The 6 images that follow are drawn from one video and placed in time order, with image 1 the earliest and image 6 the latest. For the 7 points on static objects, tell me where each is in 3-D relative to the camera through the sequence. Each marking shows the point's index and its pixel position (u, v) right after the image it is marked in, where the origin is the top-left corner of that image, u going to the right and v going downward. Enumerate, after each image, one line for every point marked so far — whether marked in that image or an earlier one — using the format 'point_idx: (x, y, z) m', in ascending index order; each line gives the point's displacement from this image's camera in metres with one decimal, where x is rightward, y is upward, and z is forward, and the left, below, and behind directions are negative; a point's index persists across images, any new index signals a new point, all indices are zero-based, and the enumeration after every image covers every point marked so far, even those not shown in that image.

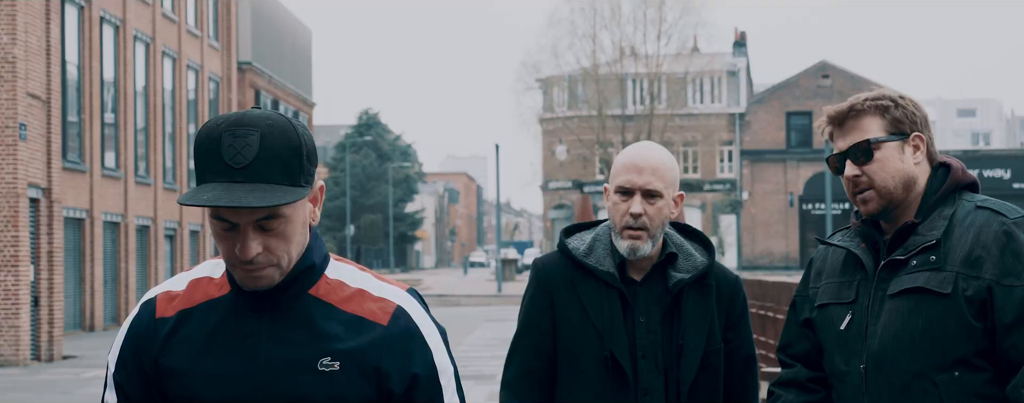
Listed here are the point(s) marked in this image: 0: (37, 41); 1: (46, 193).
0: (-4.7, +1.6, +19.3) m
1: (-4.7, +0.1, +19.9) m
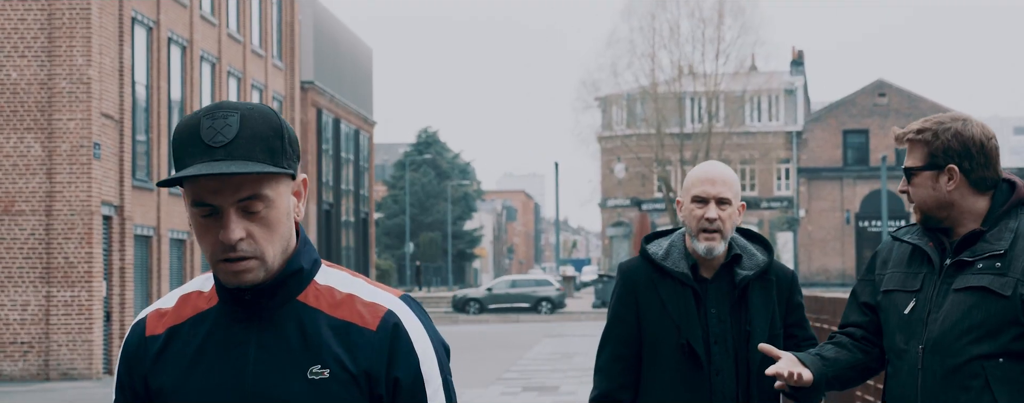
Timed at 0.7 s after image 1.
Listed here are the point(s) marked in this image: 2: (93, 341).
0: (-4.1, +1.4, +19.8) m
1: (-4.1, -0.1, +20.4) m
2: (-4.1, -1.4, +19.2) m
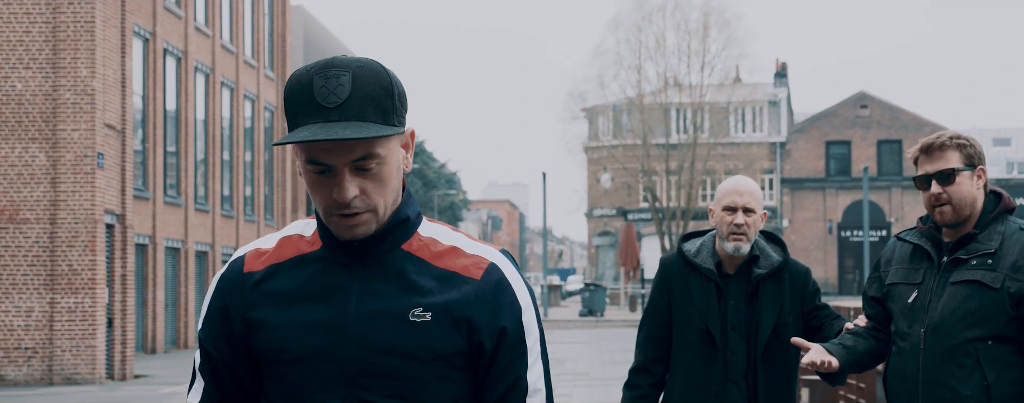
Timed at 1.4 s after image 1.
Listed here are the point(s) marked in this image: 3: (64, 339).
0: (-4.1, +1.3, +20.3) m
1: (-4.1, -0.2, +20.8) m
2: (-4.2, -1.4, +19.6) m
3: (-4.4, -1.4, +19.4) m
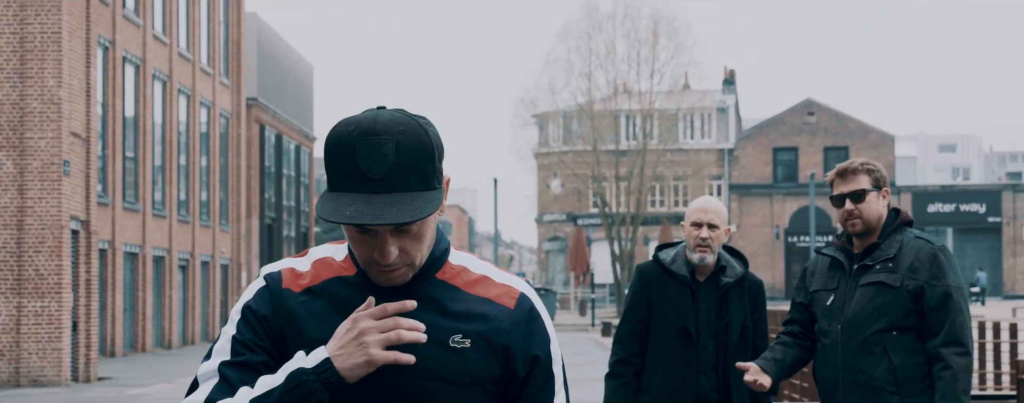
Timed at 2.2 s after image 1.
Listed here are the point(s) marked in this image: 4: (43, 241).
0: (-4.6, +1.2, +20.8) m
1: (-4.6, -0.3, +21.3) m
2: (-4.6, -1.5, +20.1) m
3: (-4.9, -1.4, +19.9) m
4: (-4.7, -0.4, +19.9) m
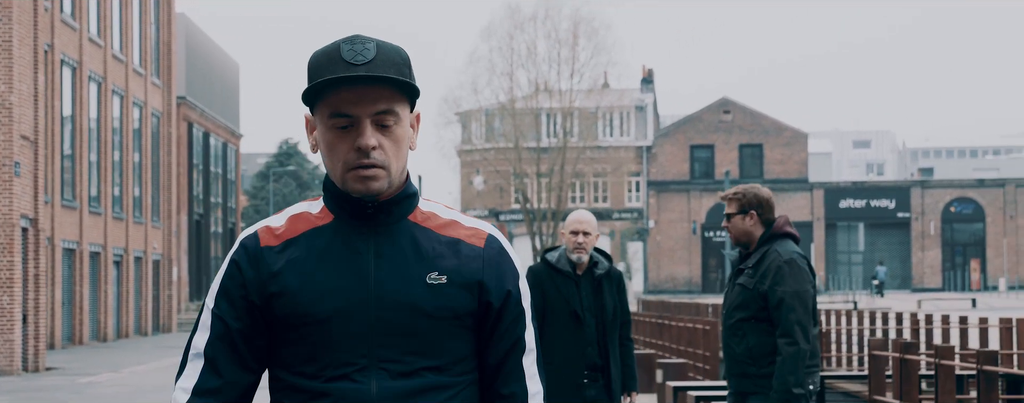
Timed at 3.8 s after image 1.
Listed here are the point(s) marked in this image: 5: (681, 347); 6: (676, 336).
0: (-5.4, +1.3, +21.9) m
1: (-5.5, -0.2, +22.5) m
2: (-5.4, -1.5, +21.2) m
3: (-5.6, -1.4, +21.0) m
4: (-5.5, -0.4, +21.0) m
5: (+1.4, -1.2, +15.7) m
6: (+1.4, -1.1, +16.2) m
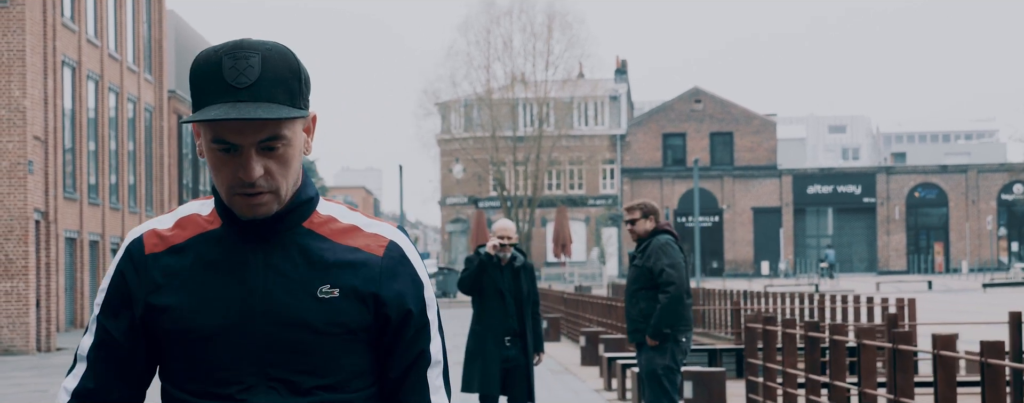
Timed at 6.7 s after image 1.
0: (-5.8, +1.3, +24.0) m
1: (-5.8, -0.2, +24.5) m
2: (-5.7, -1.4, +23.3) m
3: (-6.0, -1.4, +23.1) m
4: (-5.9, -0.3, +23.1) m
5: (+1.0, -1.1, +17.8) m
6: (+1.0, -1.1, +18.3) m
